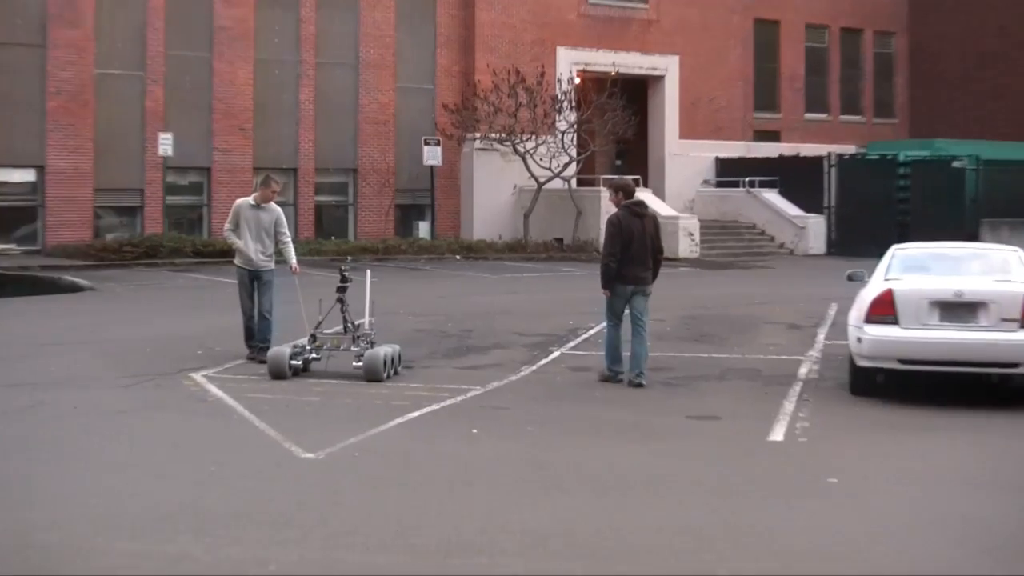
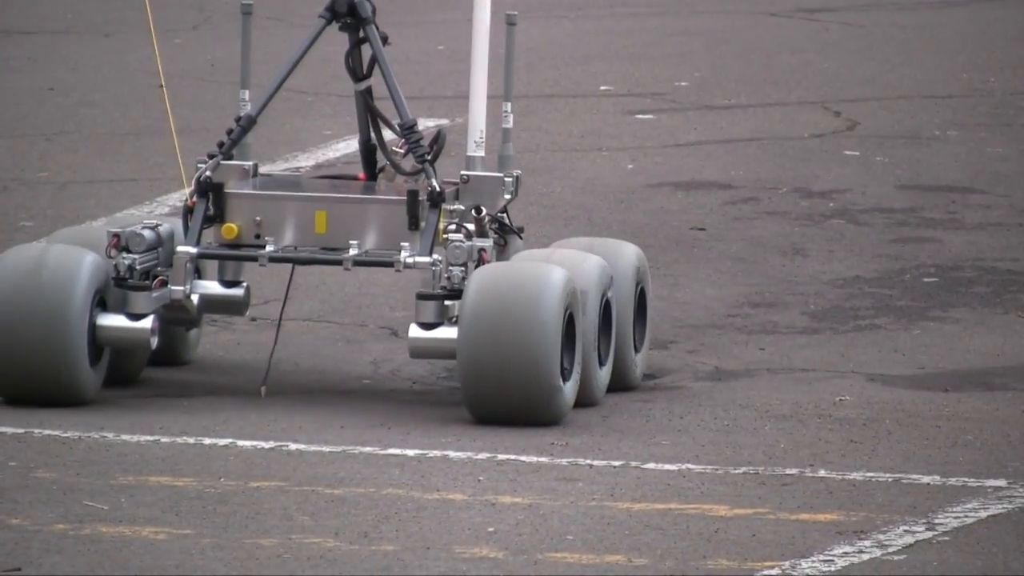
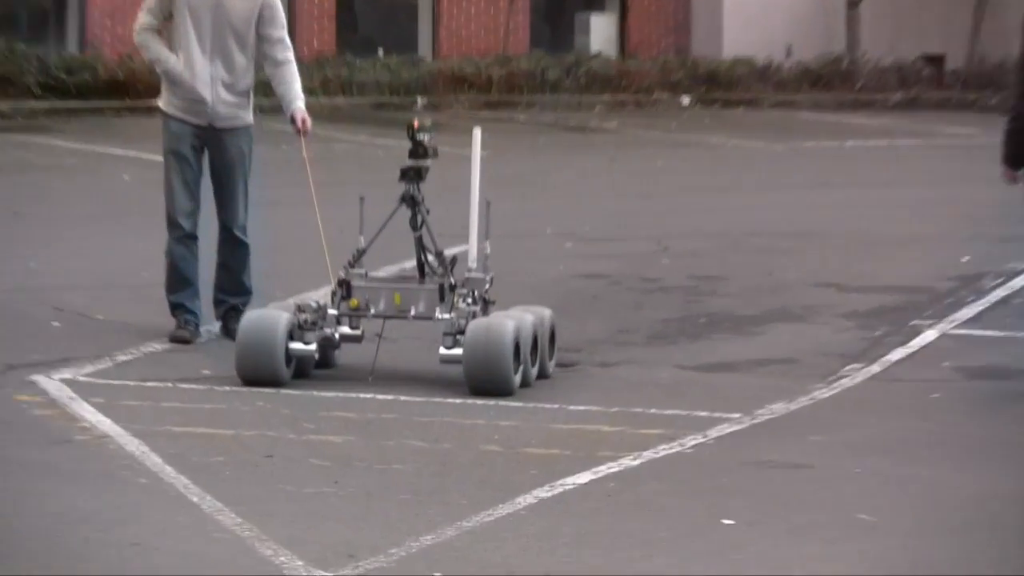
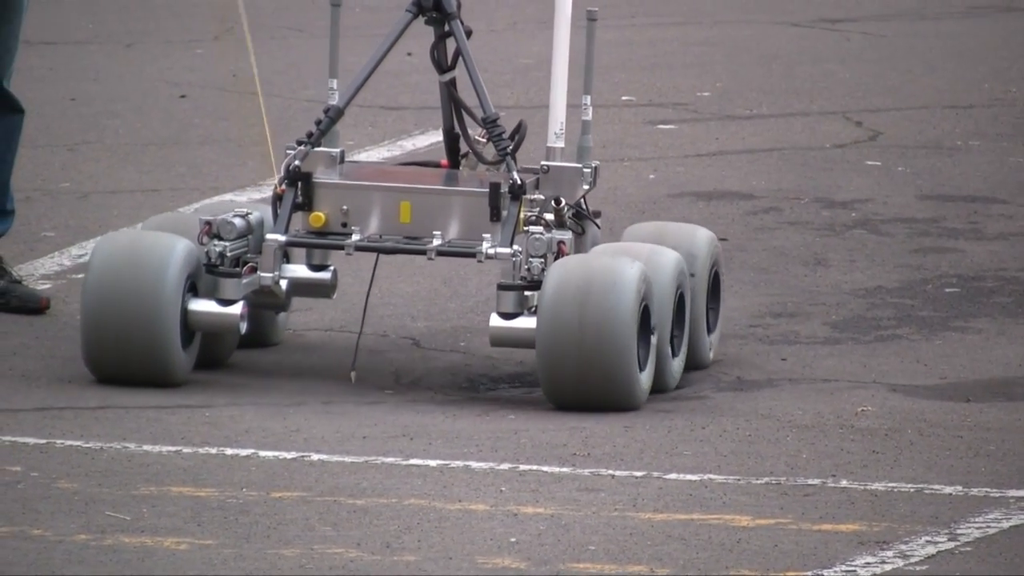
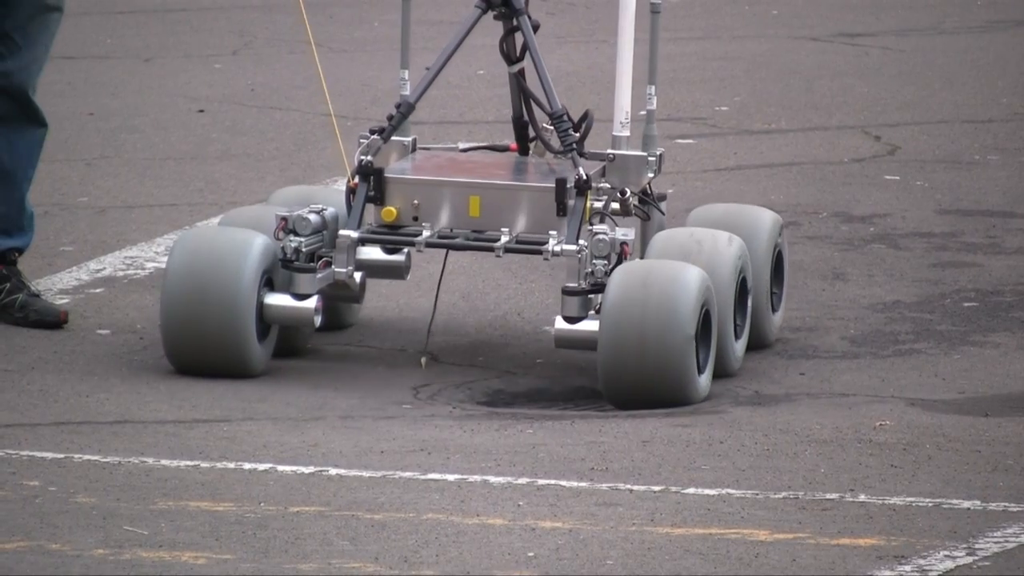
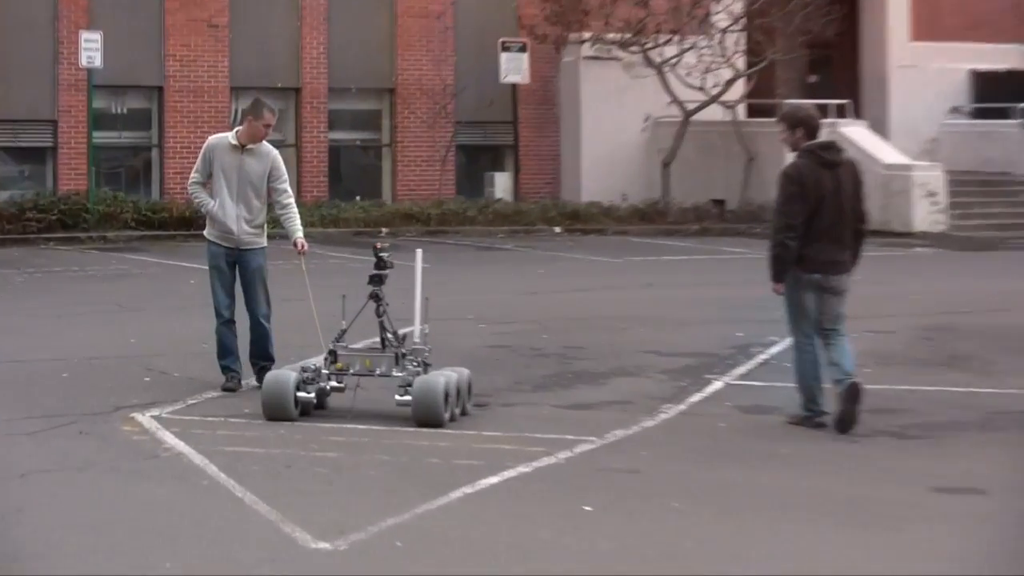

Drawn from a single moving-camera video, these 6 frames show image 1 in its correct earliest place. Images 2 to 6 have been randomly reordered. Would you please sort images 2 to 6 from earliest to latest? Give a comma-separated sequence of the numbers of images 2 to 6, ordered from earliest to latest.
6, 3, 2, 4, 5
